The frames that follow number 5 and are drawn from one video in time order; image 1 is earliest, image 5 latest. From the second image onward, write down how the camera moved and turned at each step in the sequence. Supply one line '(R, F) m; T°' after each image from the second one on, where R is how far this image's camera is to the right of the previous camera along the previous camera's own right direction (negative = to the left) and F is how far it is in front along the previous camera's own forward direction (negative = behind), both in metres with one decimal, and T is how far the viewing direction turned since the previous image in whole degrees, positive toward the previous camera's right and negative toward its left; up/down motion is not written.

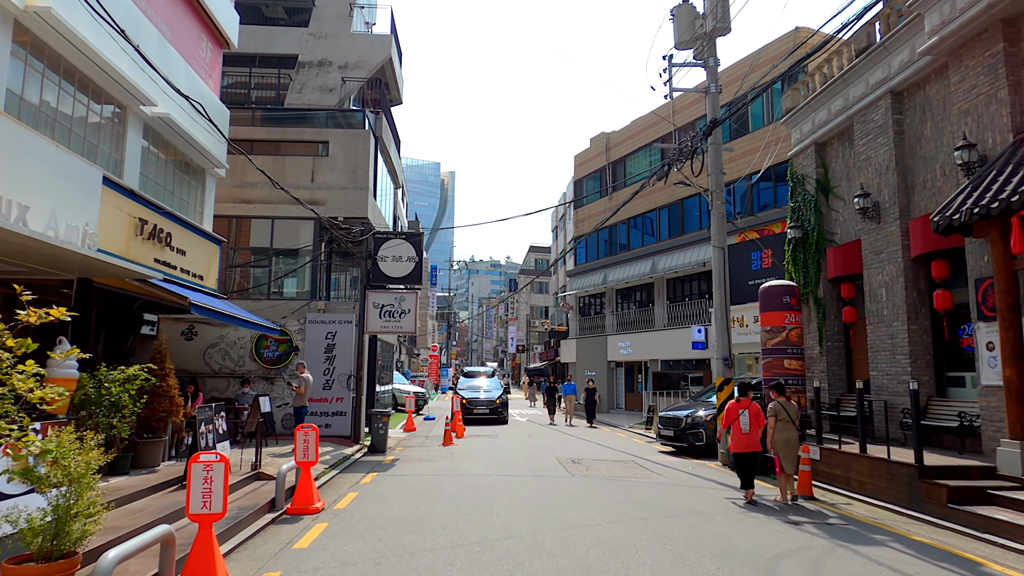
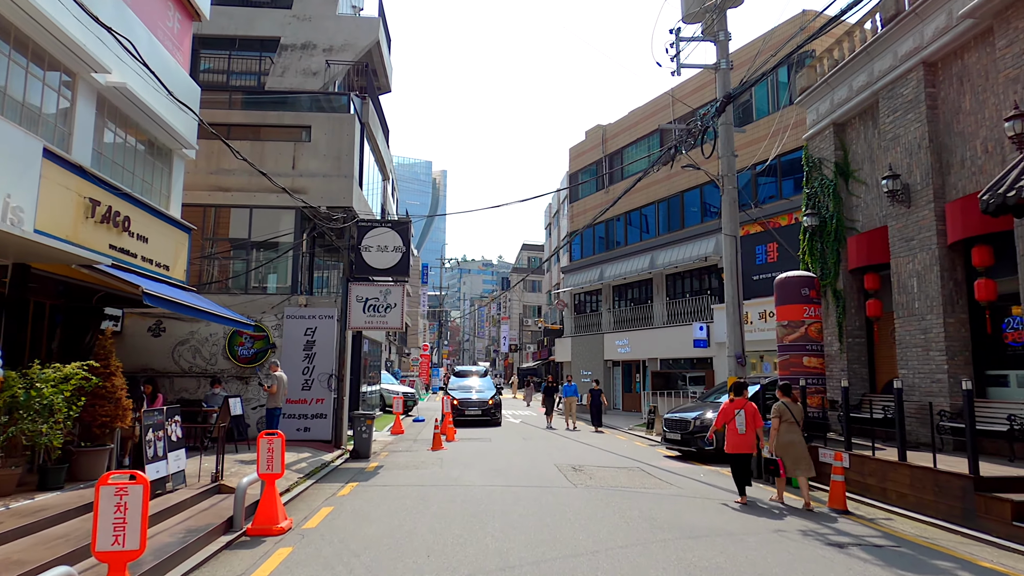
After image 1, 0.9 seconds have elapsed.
(-0.1, +1.1) m; +1°
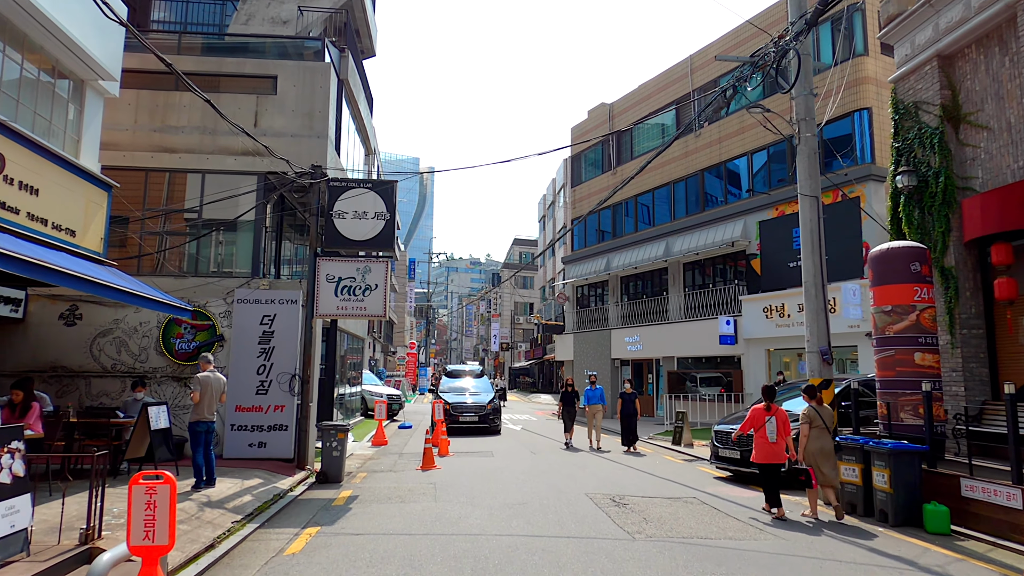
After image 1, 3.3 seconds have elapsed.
(-0.4, +3.0) m; +1°
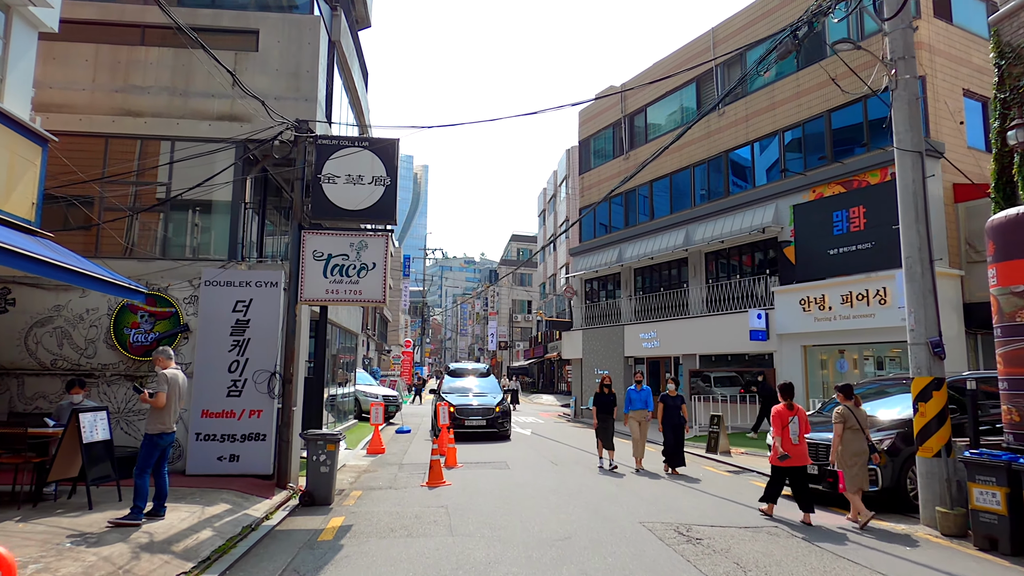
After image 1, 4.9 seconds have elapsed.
(-0.5, +2.0) m; +1°
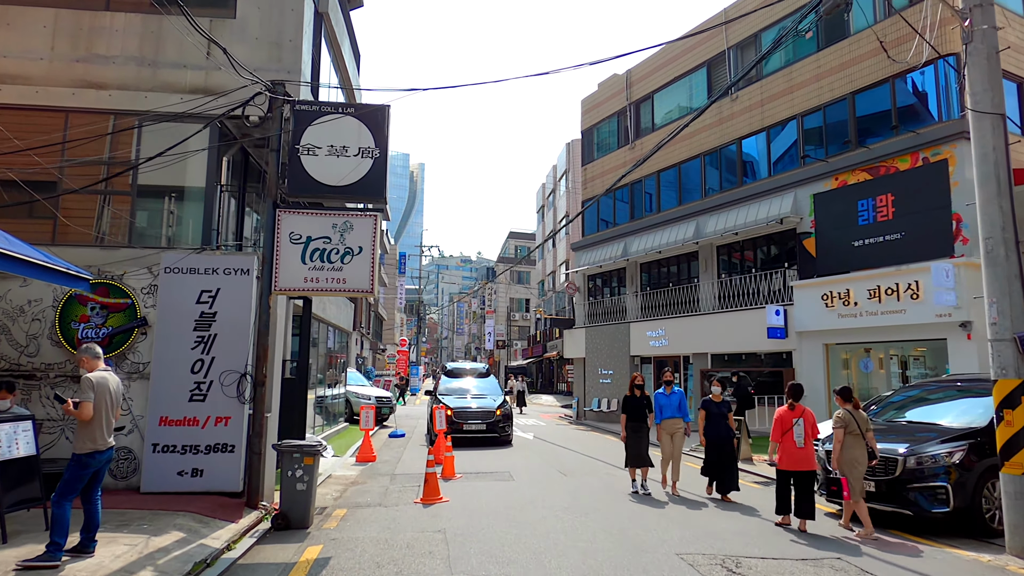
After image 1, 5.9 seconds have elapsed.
(-0.1, +1.2) m; 0°
